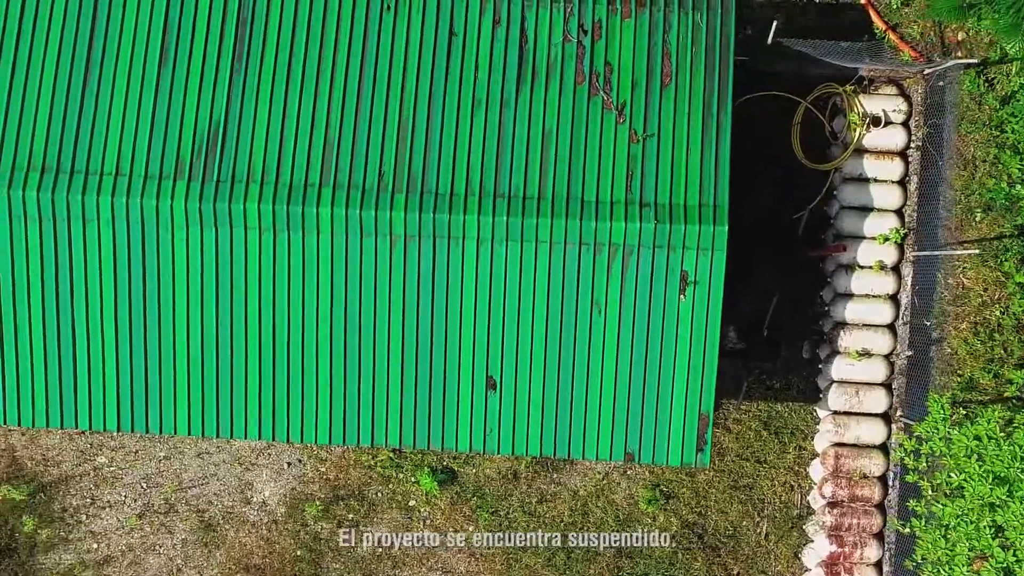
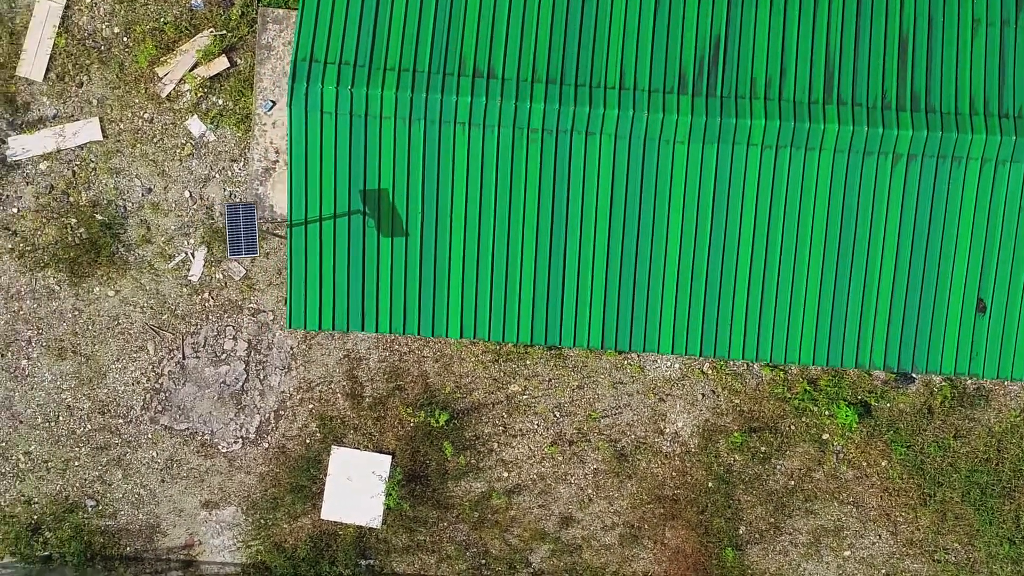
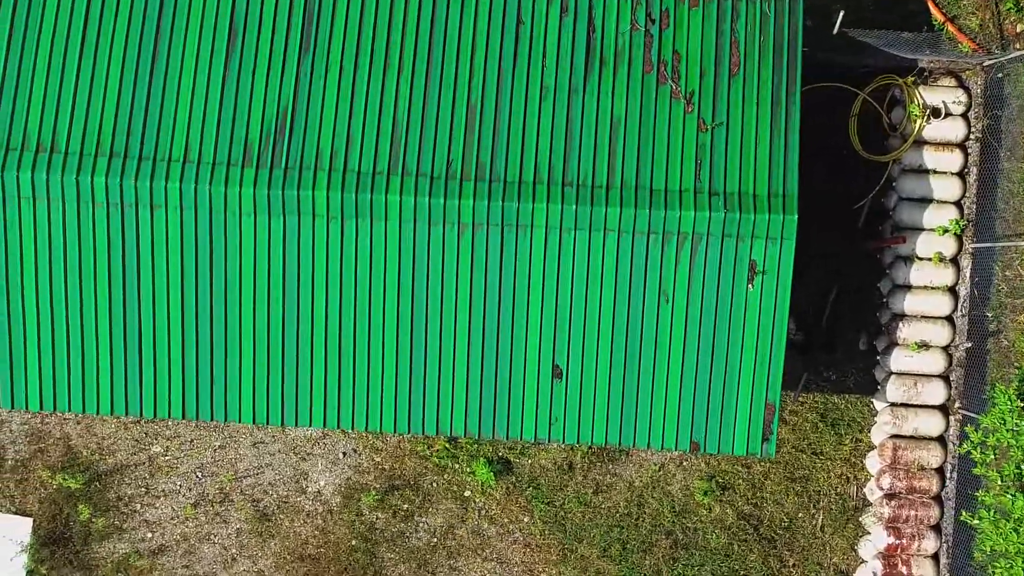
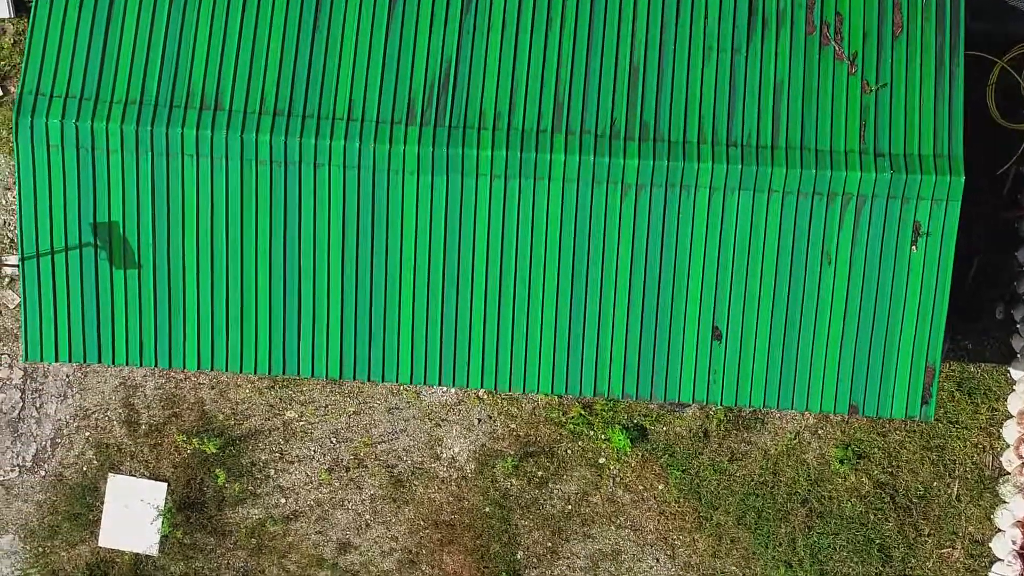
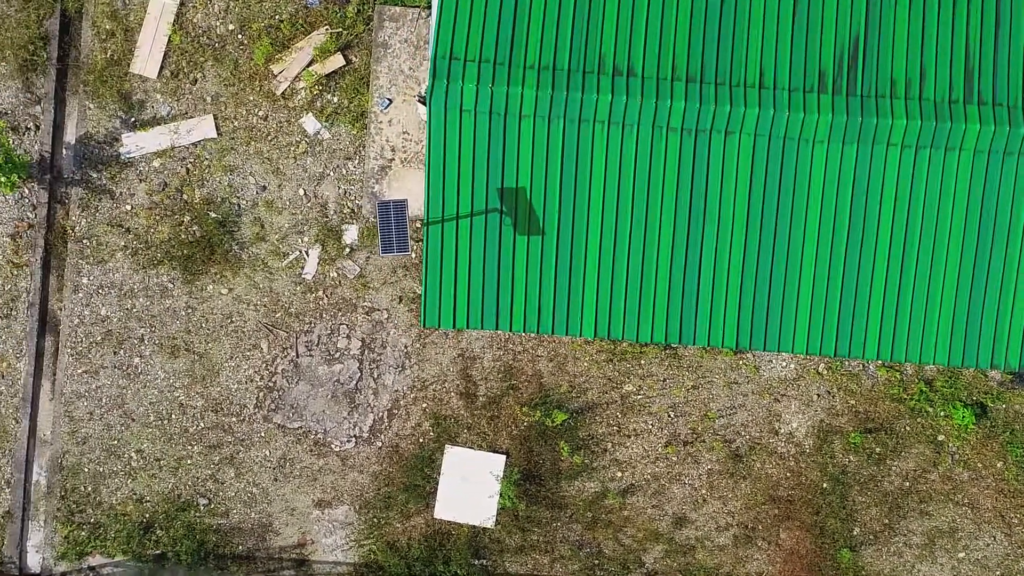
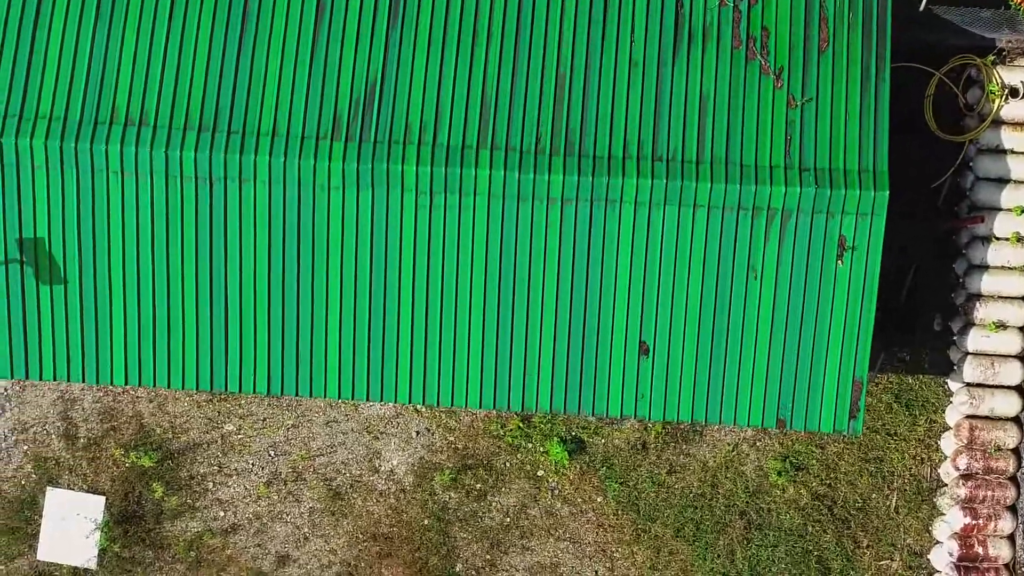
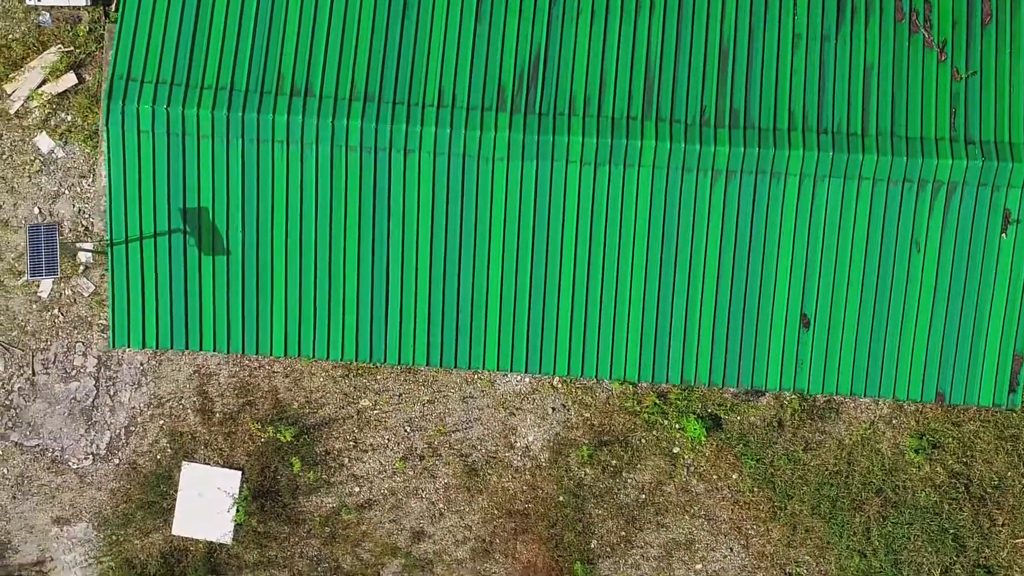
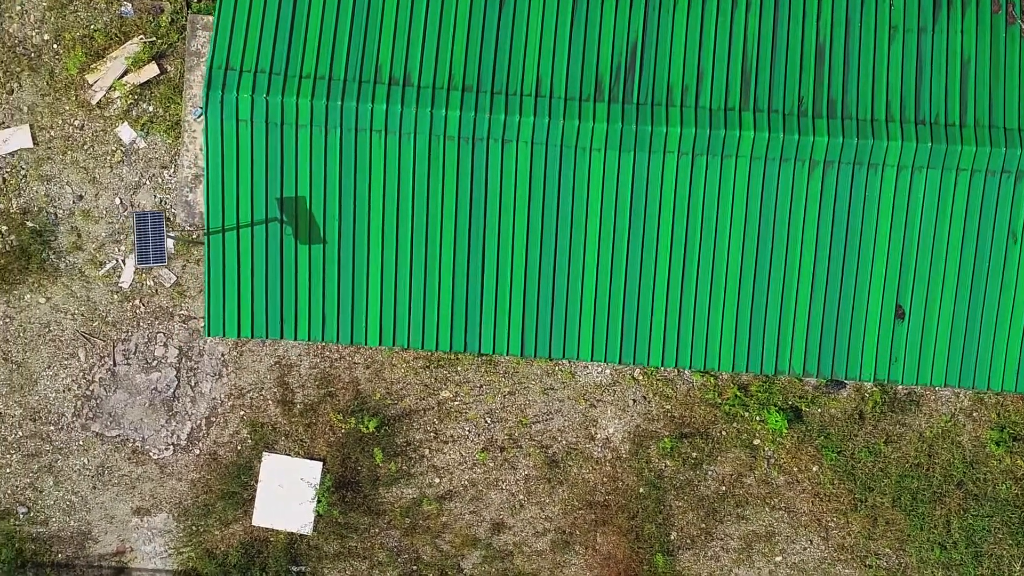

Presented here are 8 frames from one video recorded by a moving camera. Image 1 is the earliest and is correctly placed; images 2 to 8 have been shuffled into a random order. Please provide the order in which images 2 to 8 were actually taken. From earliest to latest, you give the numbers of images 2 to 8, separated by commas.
3, 6, 4, 7, 8, 2, 5
